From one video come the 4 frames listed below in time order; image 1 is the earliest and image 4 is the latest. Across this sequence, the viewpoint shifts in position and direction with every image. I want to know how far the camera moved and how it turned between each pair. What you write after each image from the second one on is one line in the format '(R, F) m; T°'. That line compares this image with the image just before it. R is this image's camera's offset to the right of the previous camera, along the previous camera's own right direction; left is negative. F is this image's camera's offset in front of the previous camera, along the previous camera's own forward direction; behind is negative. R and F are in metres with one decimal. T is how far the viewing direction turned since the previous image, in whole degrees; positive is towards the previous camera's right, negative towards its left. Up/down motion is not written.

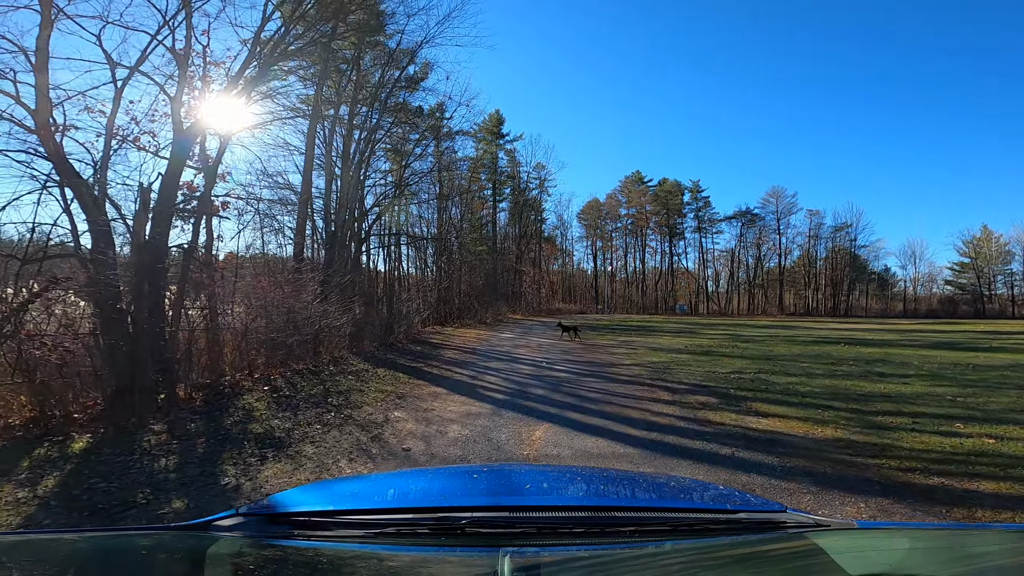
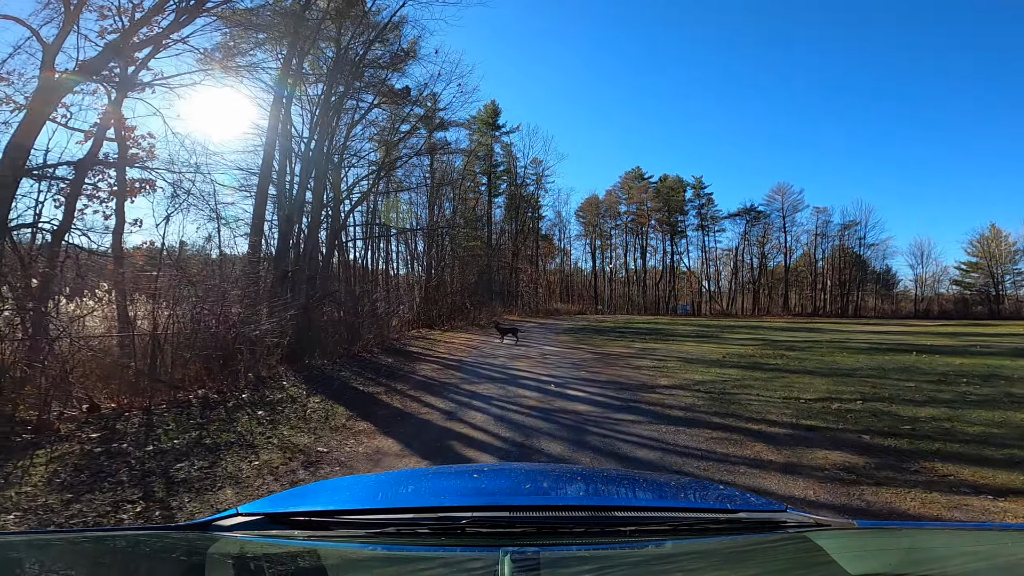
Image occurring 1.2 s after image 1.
(0.0, +1.6) m; 0°
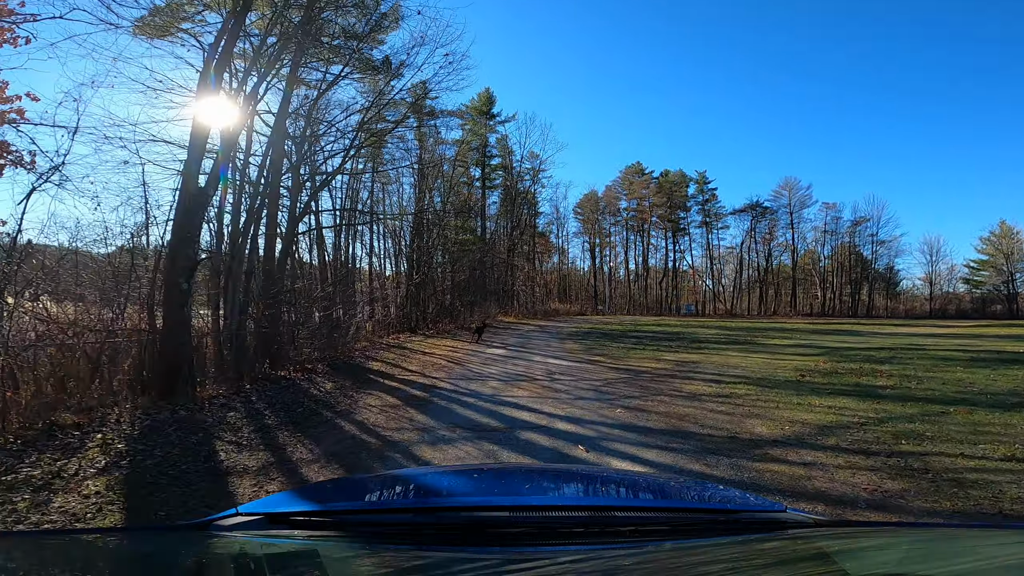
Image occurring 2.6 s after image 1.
(0.0, +1.8) m; 0°
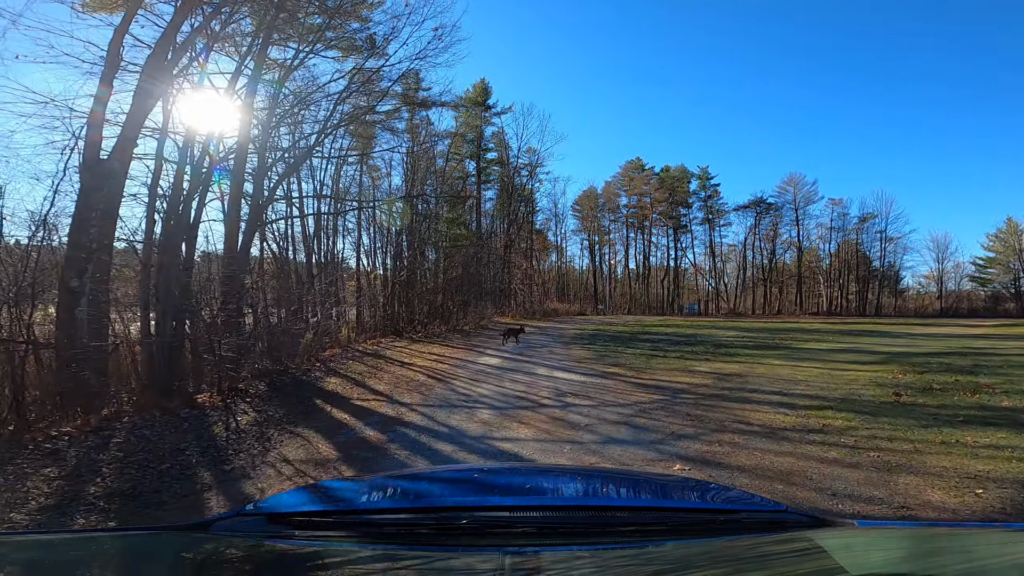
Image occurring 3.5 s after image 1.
(0.0, +1.1) m; 0°
